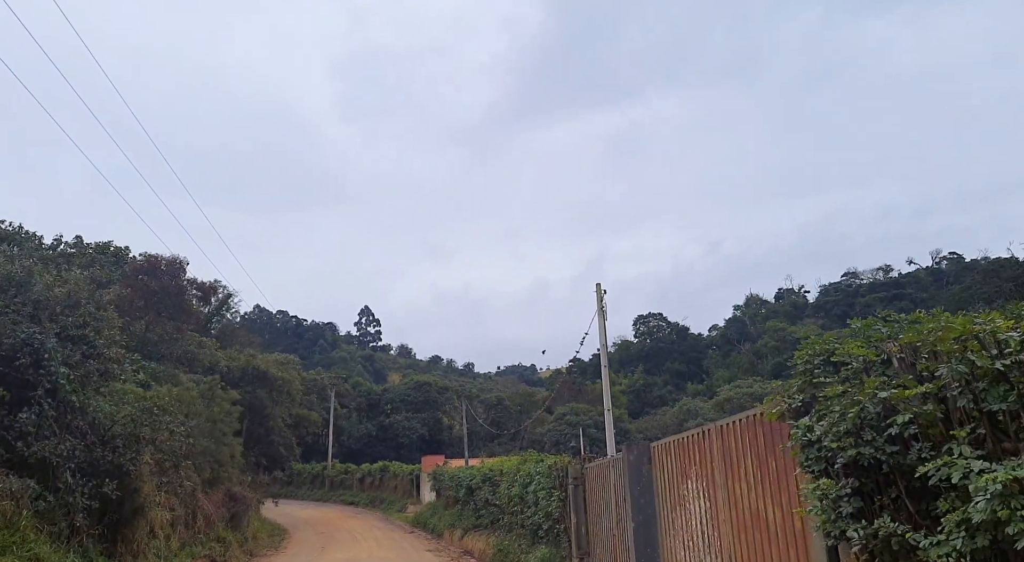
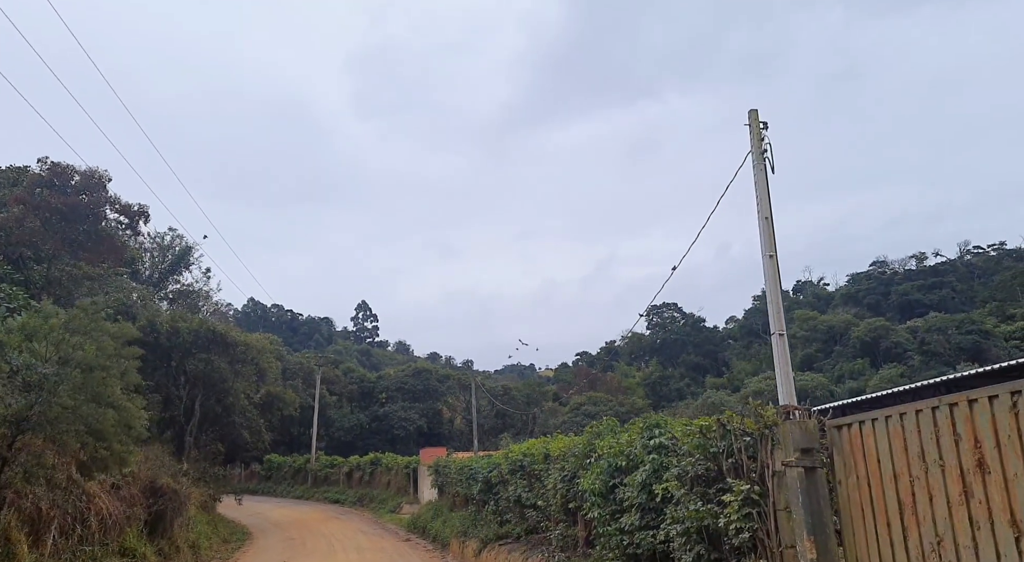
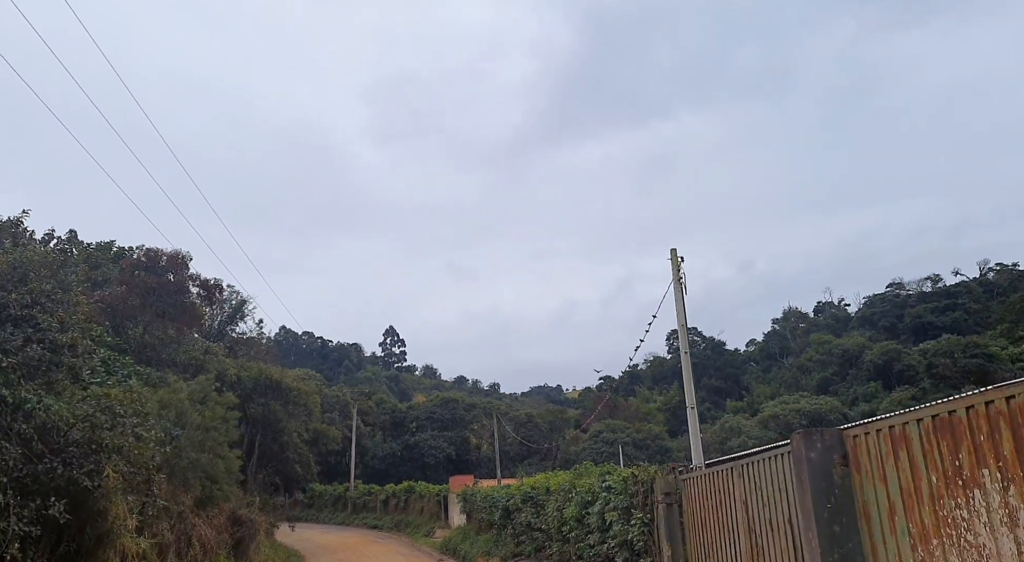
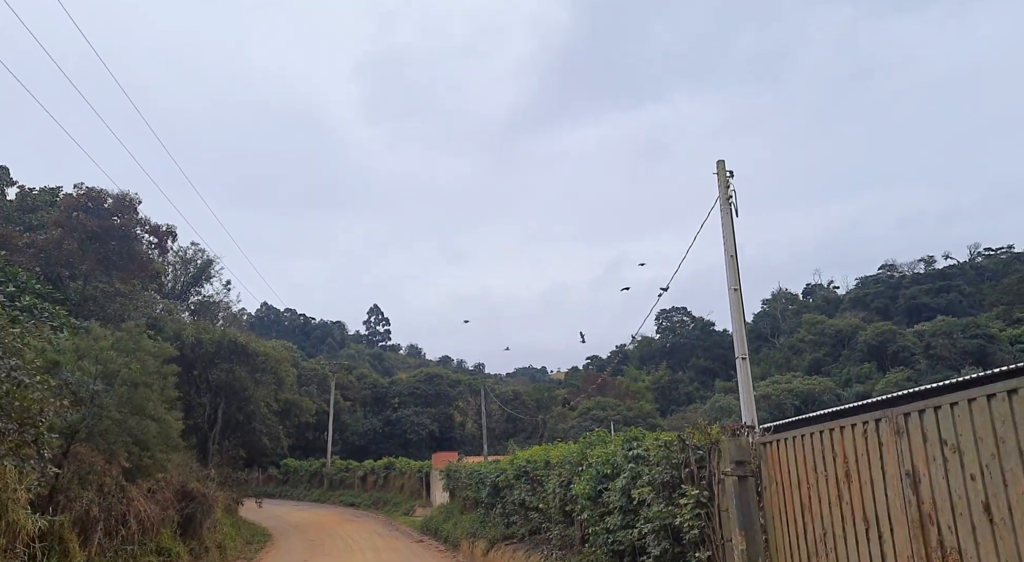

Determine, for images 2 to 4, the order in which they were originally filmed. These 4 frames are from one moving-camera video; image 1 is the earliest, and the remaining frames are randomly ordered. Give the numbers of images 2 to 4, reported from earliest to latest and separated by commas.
3, 4, 2
